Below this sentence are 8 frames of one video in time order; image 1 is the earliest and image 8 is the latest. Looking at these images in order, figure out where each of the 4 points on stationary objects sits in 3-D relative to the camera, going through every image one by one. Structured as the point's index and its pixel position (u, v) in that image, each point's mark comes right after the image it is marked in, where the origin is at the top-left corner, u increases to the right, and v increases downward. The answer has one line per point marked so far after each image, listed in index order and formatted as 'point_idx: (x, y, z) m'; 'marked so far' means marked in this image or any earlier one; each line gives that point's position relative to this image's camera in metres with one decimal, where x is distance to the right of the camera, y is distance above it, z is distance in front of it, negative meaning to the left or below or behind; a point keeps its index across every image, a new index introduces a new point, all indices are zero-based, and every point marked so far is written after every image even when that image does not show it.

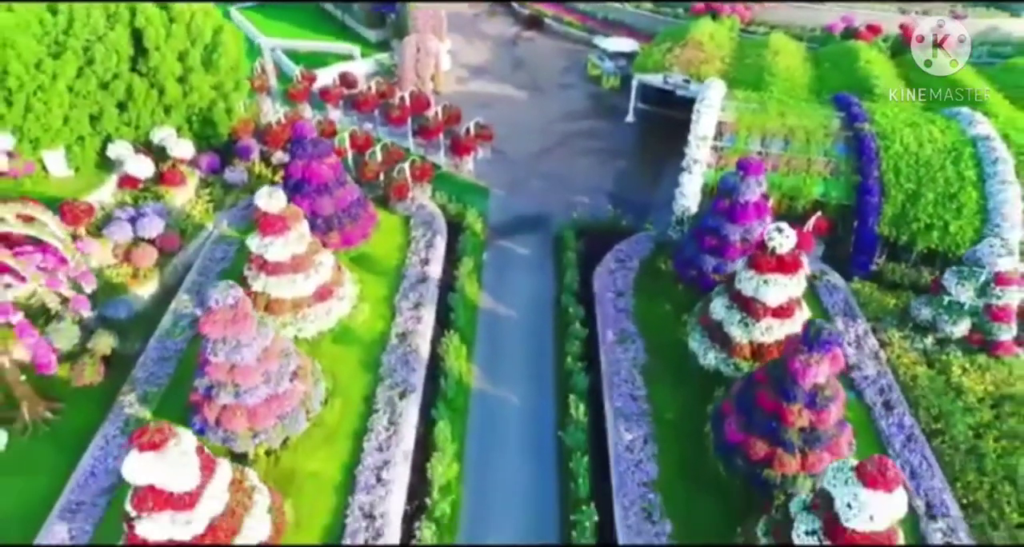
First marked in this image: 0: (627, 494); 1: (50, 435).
0: (+1.5, -2.8, +10.7) m
1: (-6.6, -2.3, +12.0) m
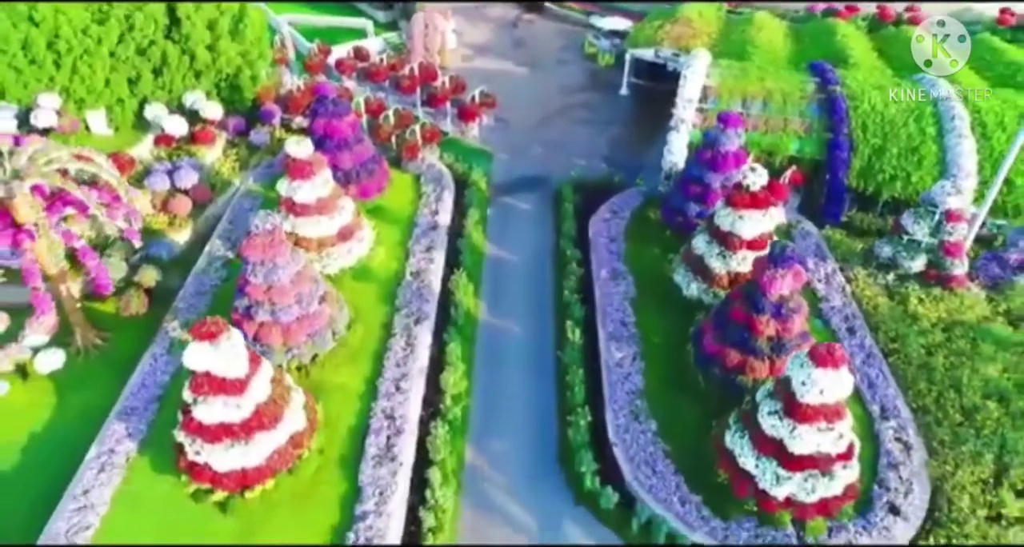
0: (+1.5, -1.9, +12.1) m
1: (-6.6, -1.4, +13.4) m
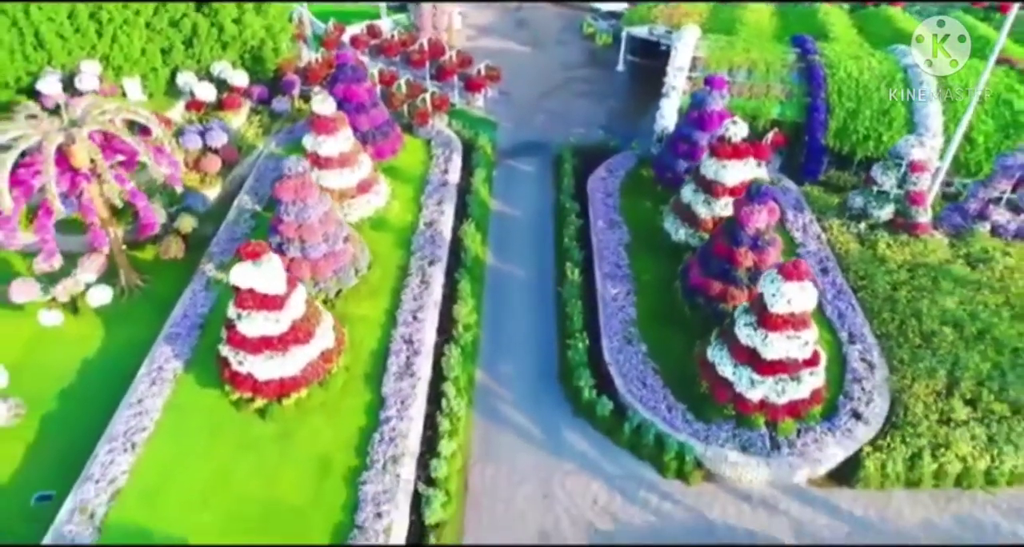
0: (+1.6, -0.9, +13.5) m
1: (-6.5, -0.4, +14.8) m
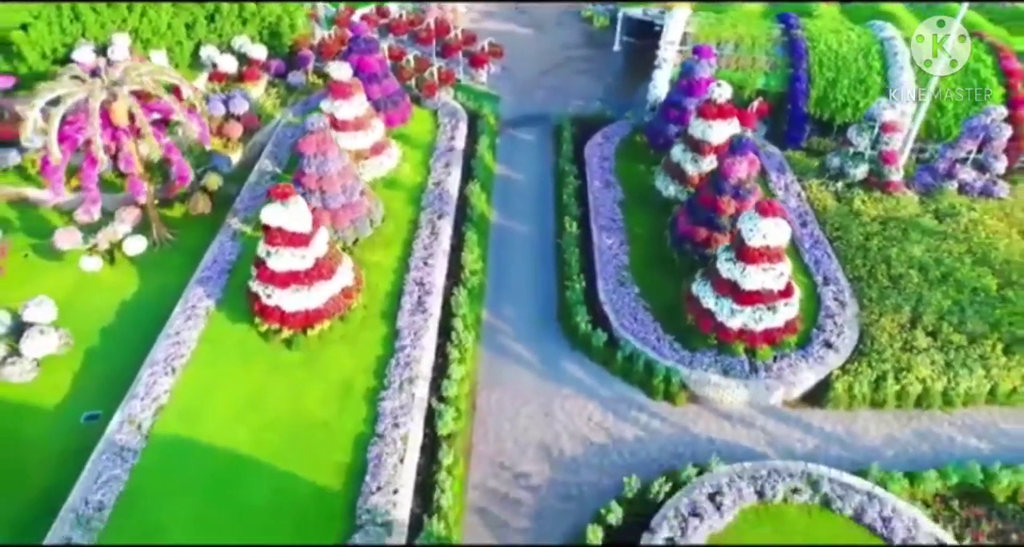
0: (+1.7, 0.0, +14.7) m
1: (-6.4, +0.5, +16.0) m
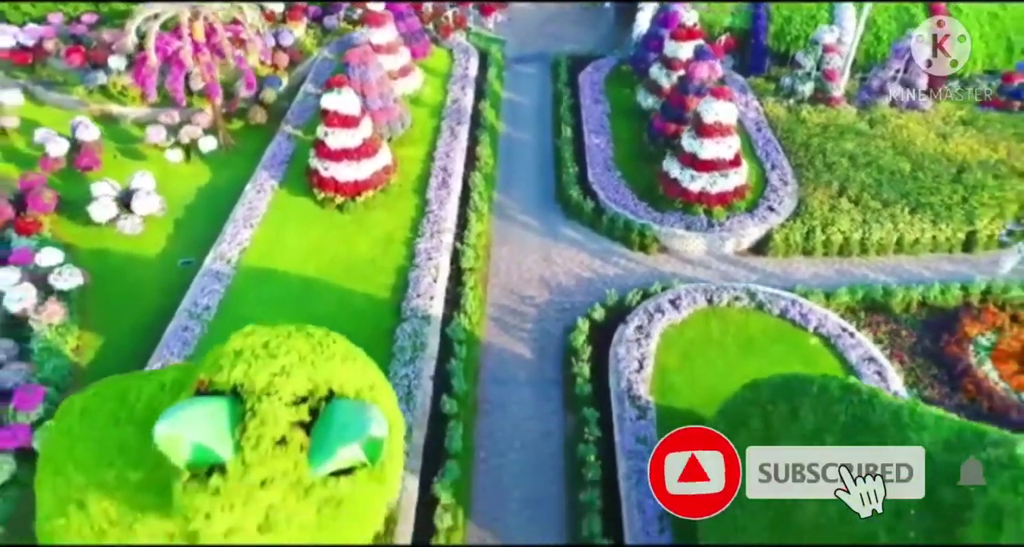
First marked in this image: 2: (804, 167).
0: (+1.8, +2.4, +18.1) m
1: (-6.3, +2.9, +19.4) m
2: (+6.2, +2.2, +17.8) m
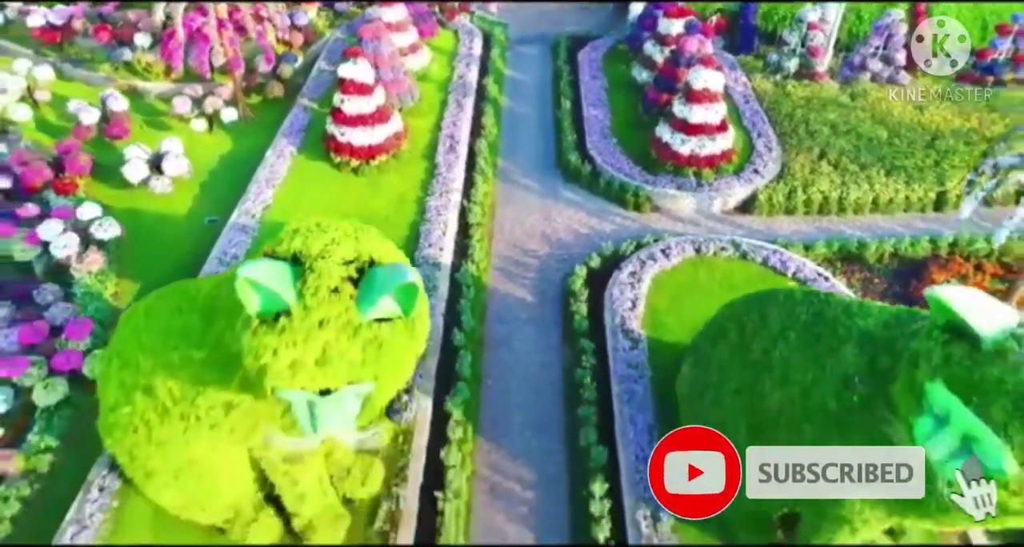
0: (+1.9, +3.3, +19.3) m
1: (-6.2, +3.7, +20.6) m
2: (+6.2, +3.1, +19.0) m
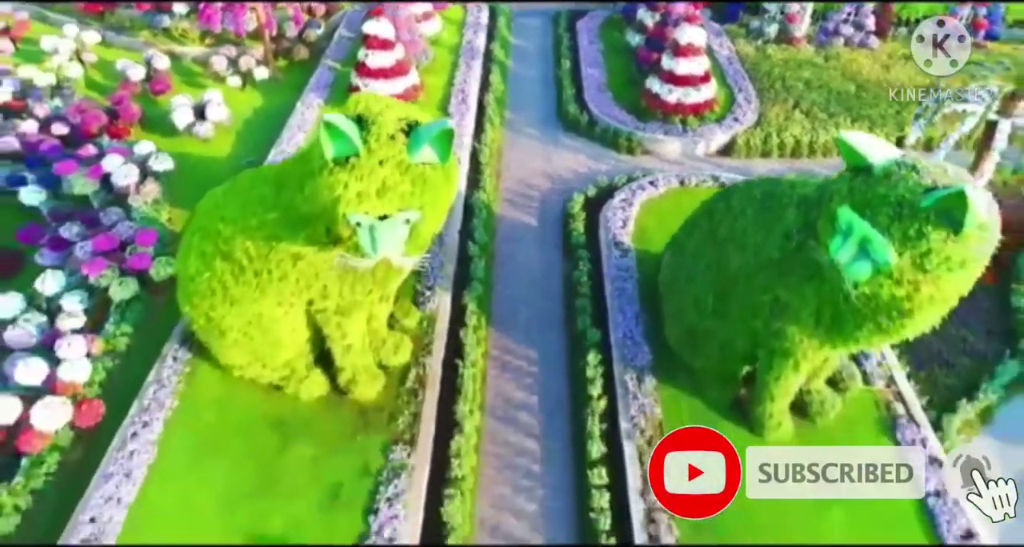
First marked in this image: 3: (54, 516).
0: (+2.0, +4.7, +21.4) m
1: (-6.1, +5.2, +22.7) m
2: (+6.4, +4.6, +21.1) m
3: (-6.1, -3.3, +11.3) m
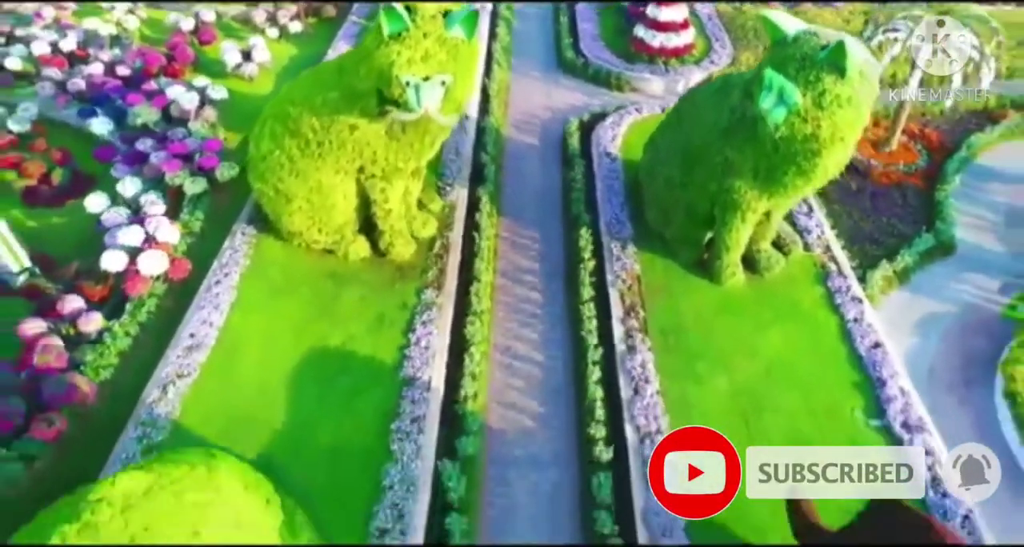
0: (+2.1, +6.8, +24.3) m
1: (-6.0, +7.3, +25.6) m
2: (+6.5, +6.7, +24.0) m
3: (-6.0, -1.2, +14.2) m
